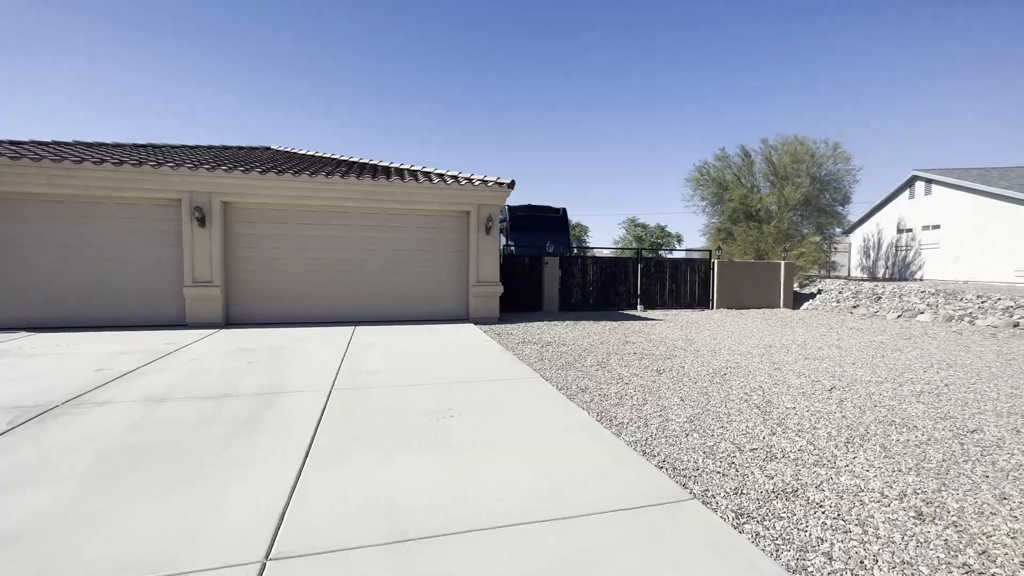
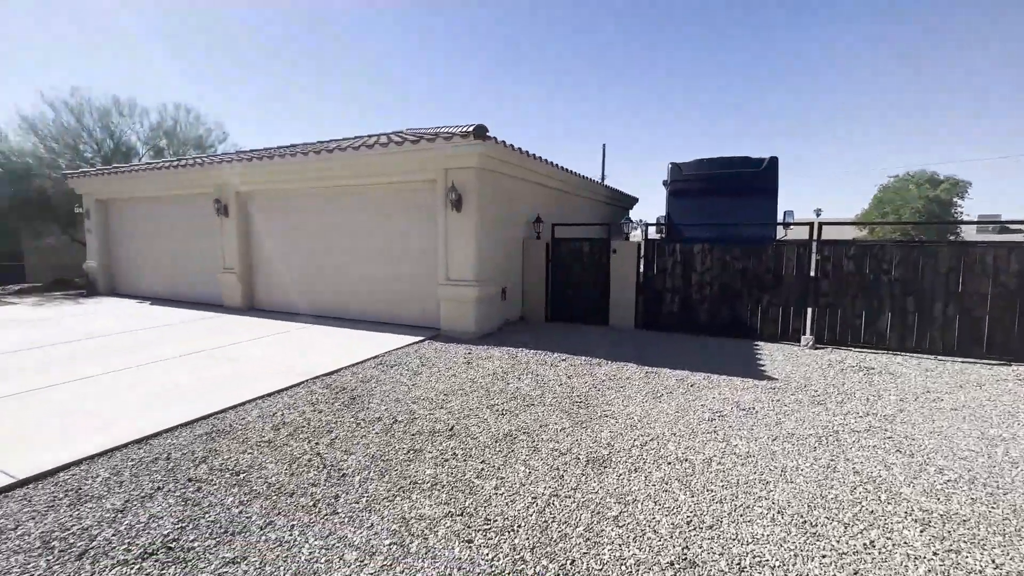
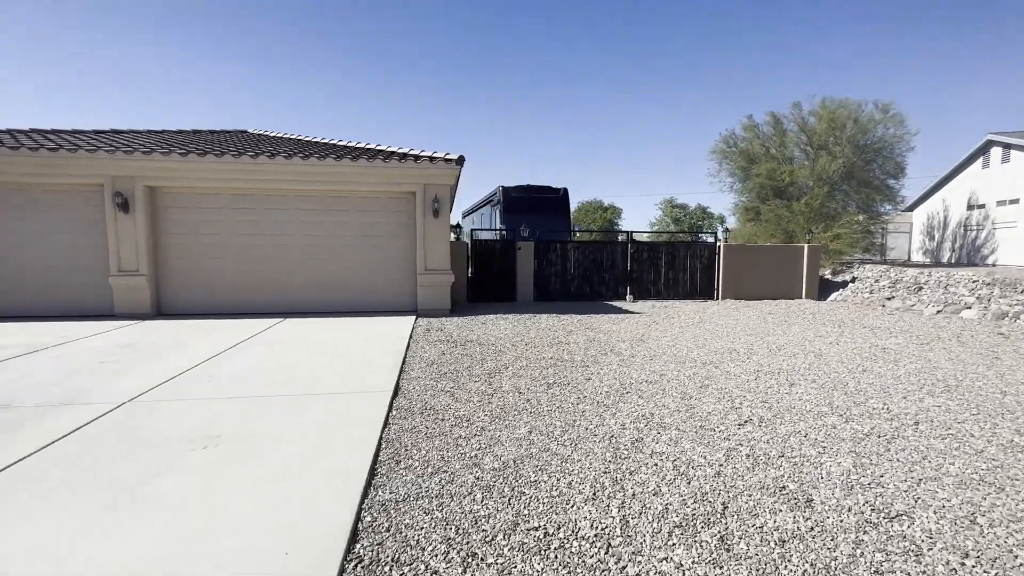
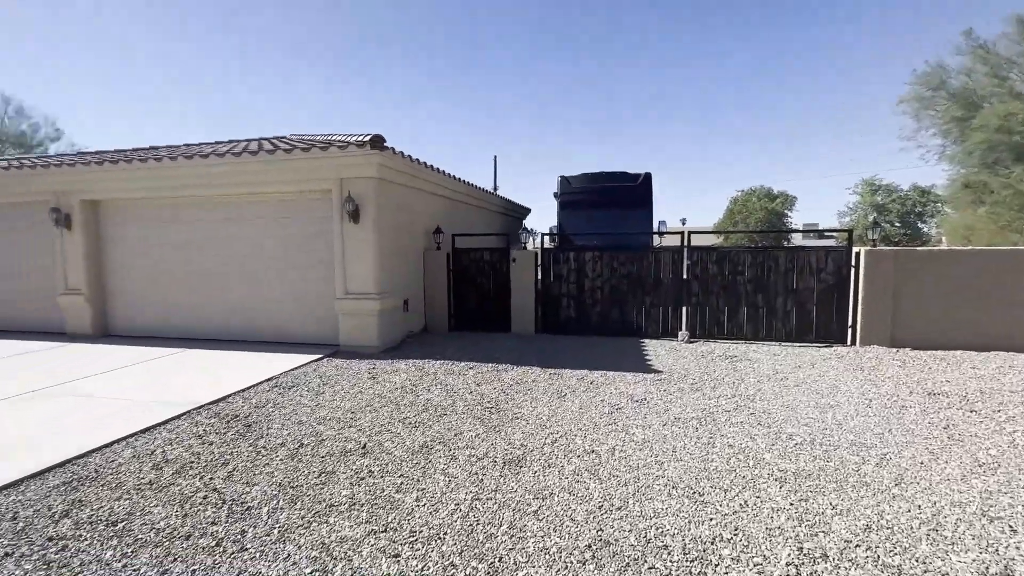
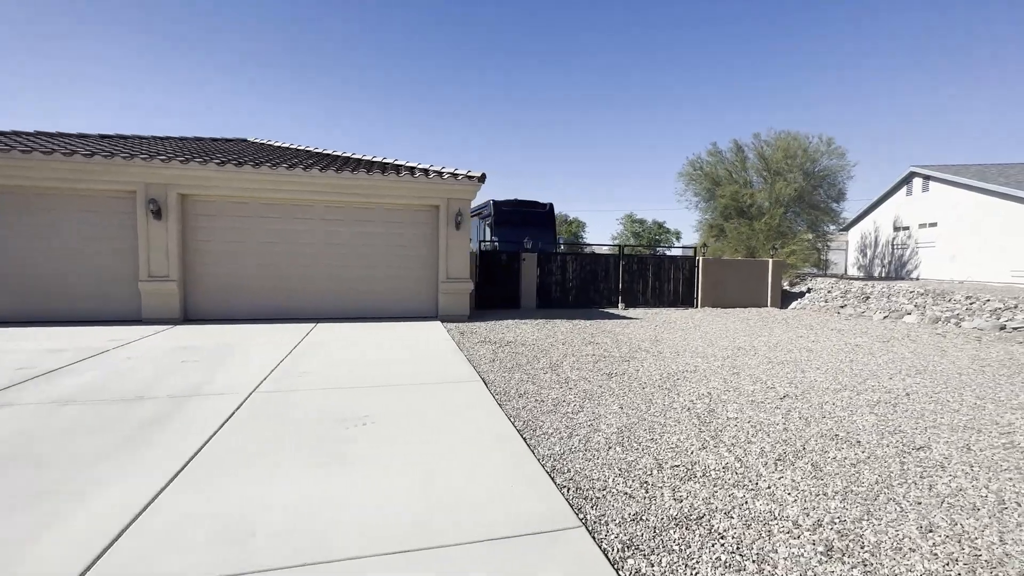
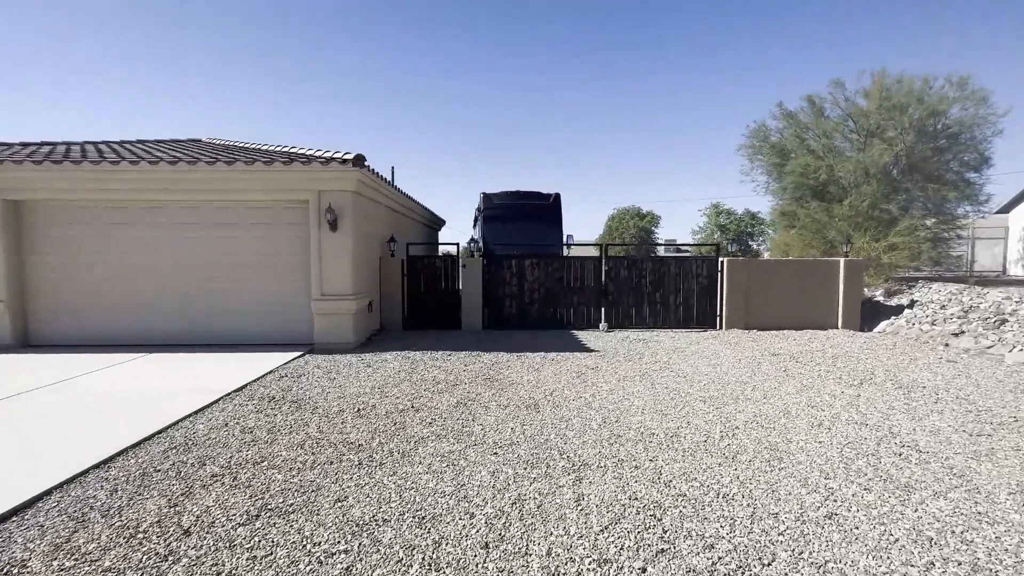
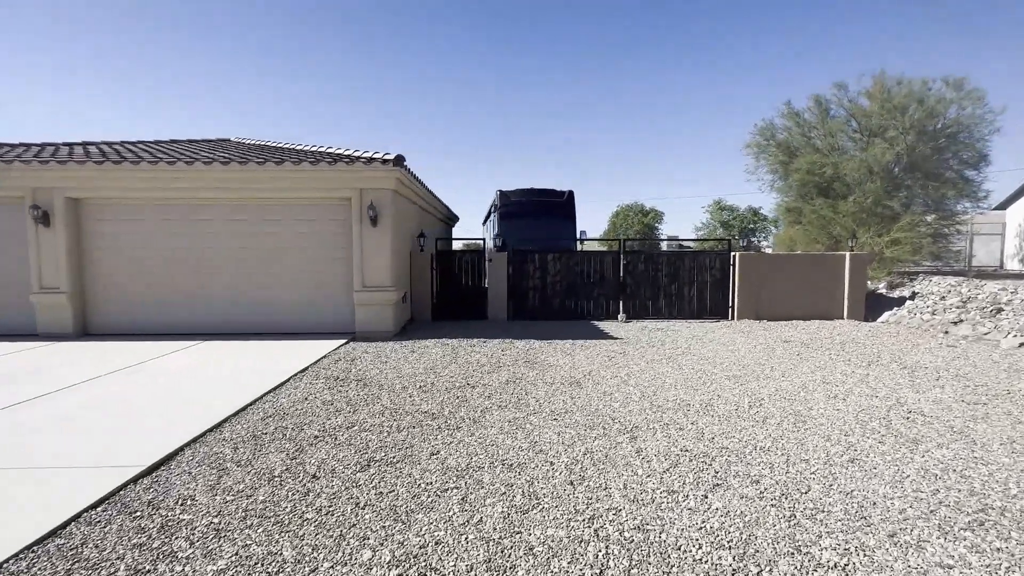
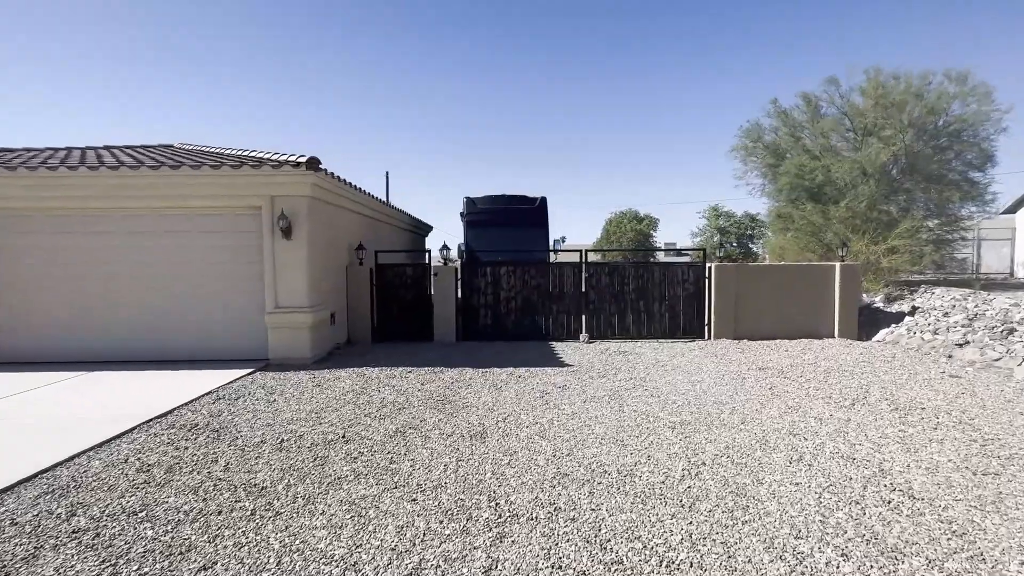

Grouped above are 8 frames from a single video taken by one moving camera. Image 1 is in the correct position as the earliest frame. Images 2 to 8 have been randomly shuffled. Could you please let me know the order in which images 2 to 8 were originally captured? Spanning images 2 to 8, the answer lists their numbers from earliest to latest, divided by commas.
5, 3, 7, 6, 8, 4, 2
